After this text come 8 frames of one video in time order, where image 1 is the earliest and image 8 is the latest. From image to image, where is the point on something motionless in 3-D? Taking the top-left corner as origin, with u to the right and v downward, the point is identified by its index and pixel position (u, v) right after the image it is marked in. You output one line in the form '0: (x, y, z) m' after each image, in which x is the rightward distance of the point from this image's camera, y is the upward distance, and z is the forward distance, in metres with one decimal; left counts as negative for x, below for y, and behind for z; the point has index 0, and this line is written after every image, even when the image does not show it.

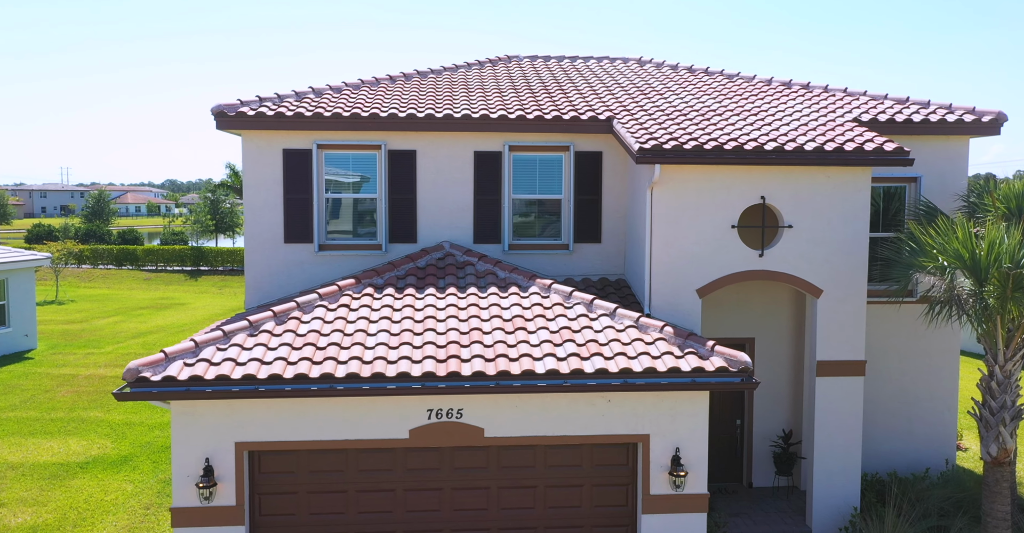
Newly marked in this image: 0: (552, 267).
0: (+0.7, 0.0, +15.9) m
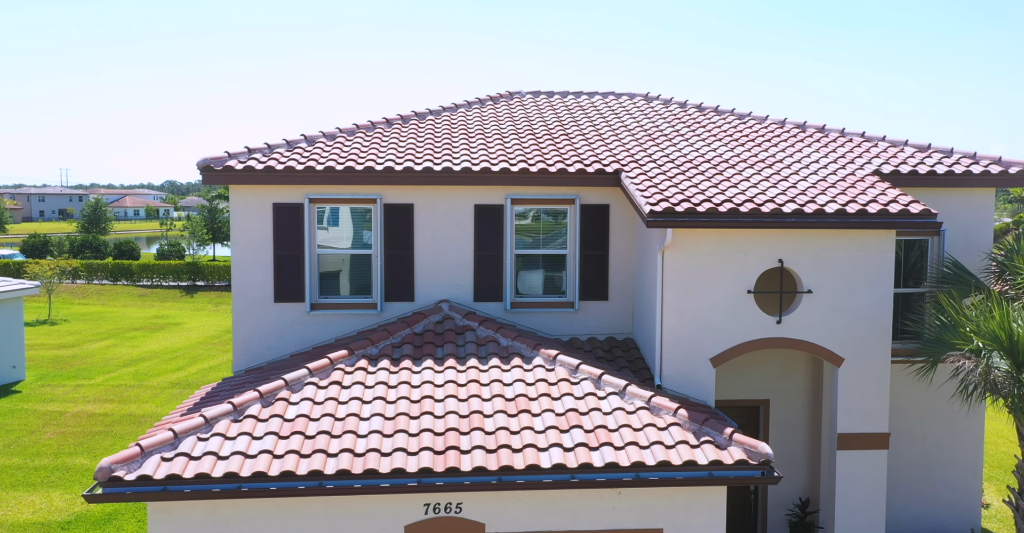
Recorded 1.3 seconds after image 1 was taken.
0: (+0.7, -1.0, +15.1) m
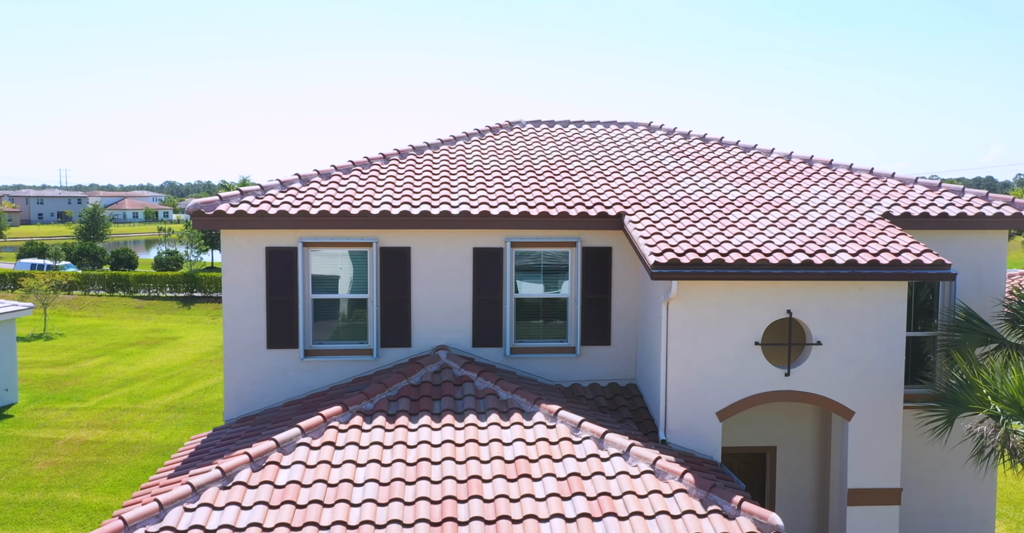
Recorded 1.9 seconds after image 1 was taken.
0: (+0.7, -1.7, +14.6) m
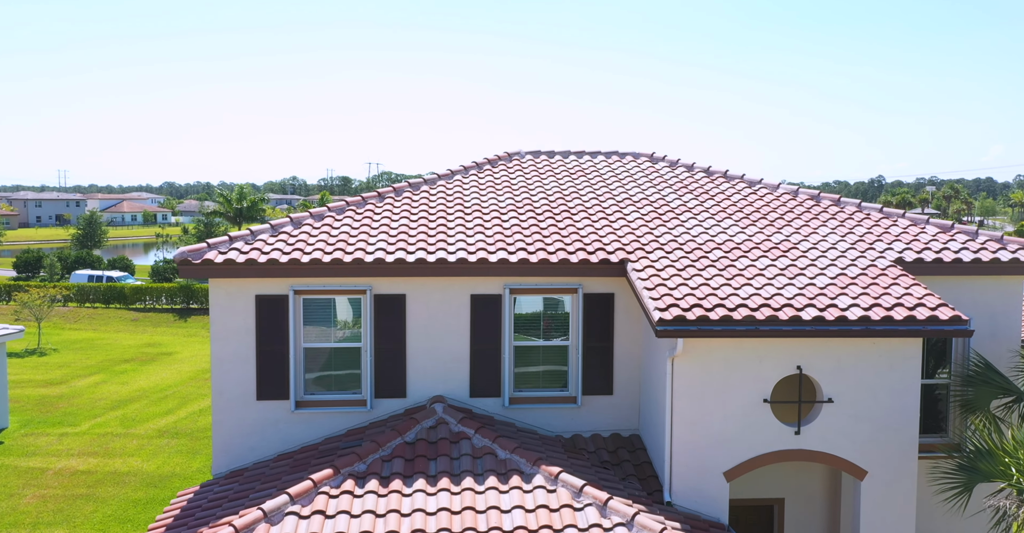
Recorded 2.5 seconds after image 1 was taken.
0: (+0.7, -2.4, +14.1) m
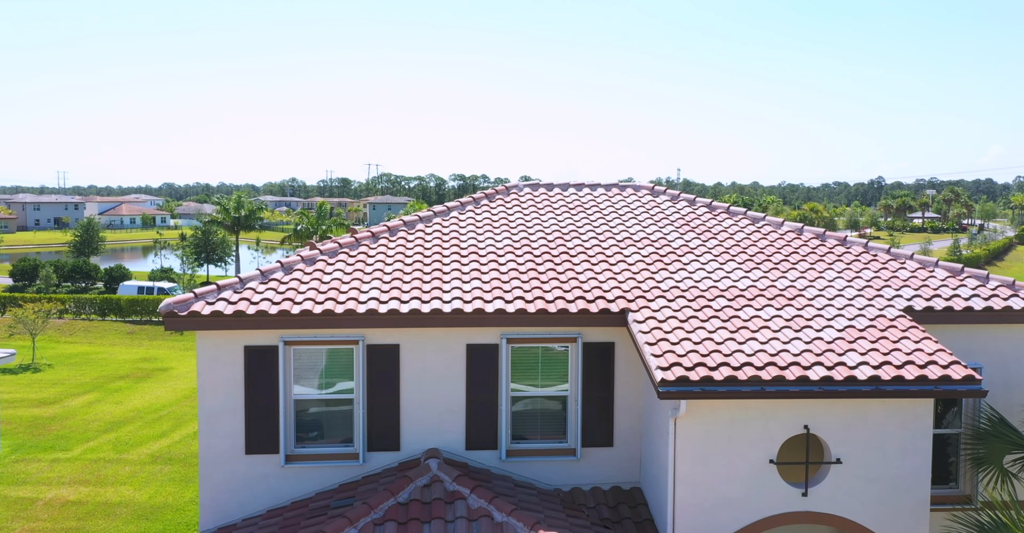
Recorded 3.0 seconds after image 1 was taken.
0: (+0.7, -3.1, +13.7) m
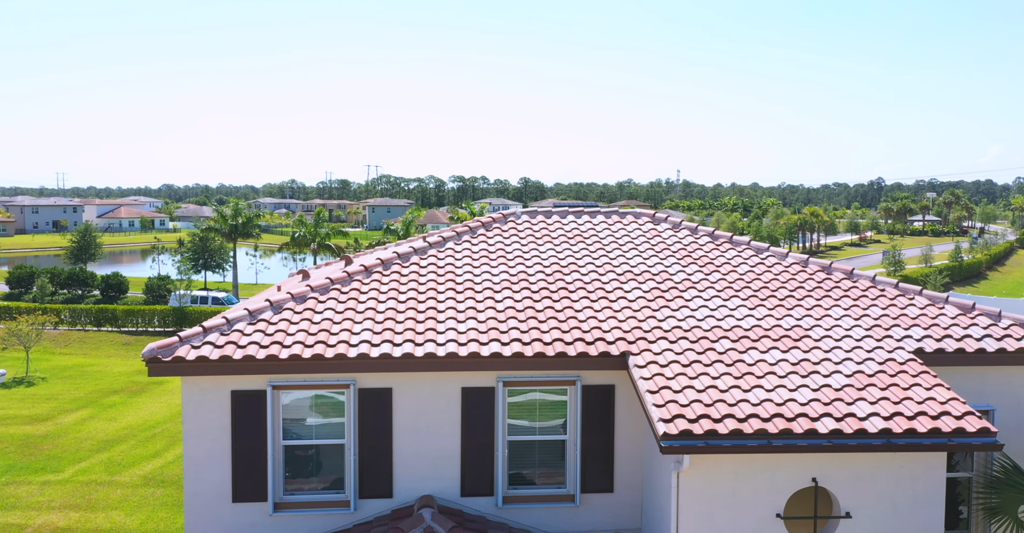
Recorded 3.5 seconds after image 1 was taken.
0: (+0.6, -3.7, +13.3) m
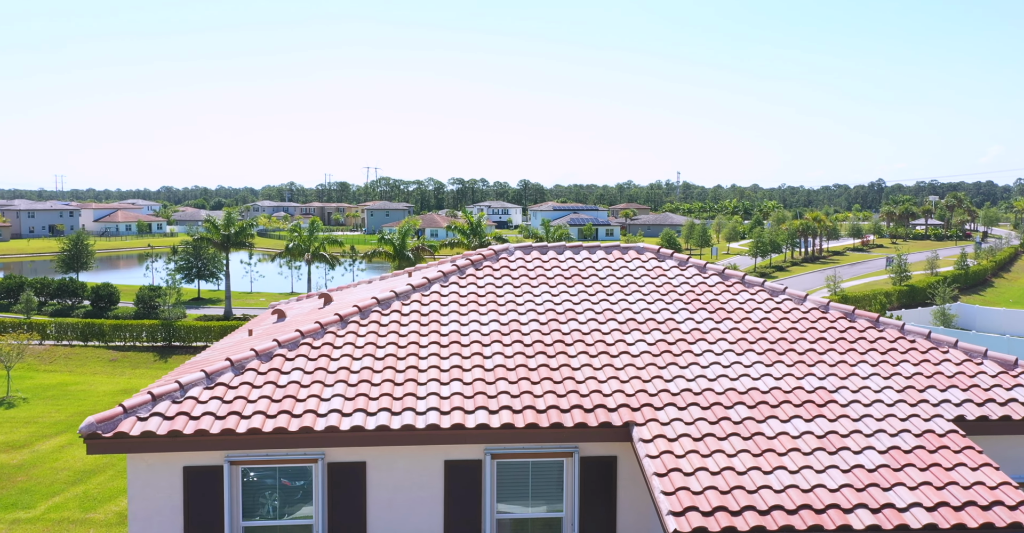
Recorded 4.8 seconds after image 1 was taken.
0: (+0.5, -4.5, +11.8) m
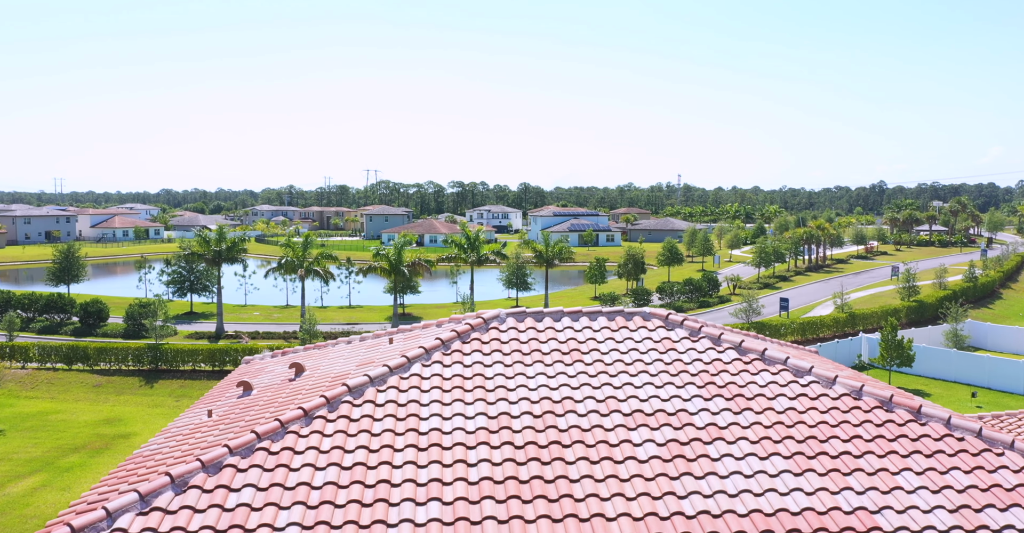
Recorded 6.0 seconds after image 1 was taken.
0: (+0.4, -5.6, +10.0) m
